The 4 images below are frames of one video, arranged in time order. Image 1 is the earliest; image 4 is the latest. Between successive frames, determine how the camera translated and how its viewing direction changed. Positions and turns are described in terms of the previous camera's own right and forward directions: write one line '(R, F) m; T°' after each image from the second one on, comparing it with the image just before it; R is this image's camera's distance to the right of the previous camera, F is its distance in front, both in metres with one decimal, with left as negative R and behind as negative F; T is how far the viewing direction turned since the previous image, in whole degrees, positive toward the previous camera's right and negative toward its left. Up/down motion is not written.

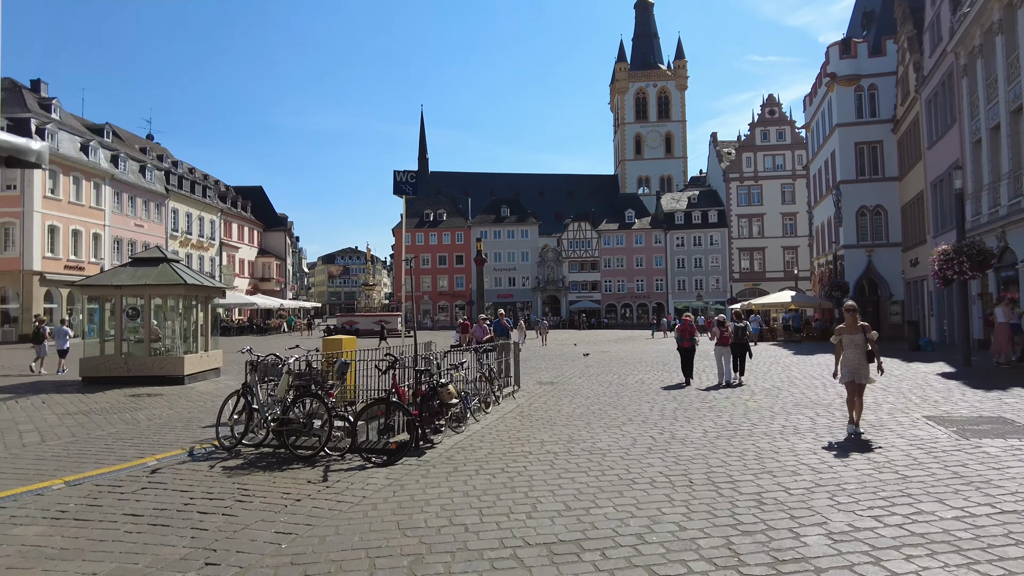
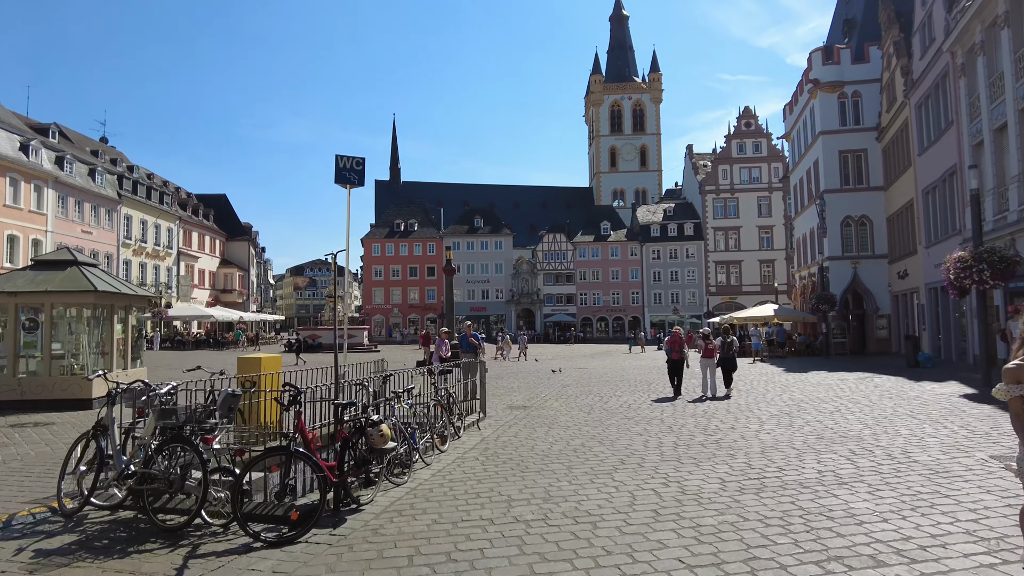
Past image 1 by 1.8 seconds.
(+0.1, +1.9) m; +2°
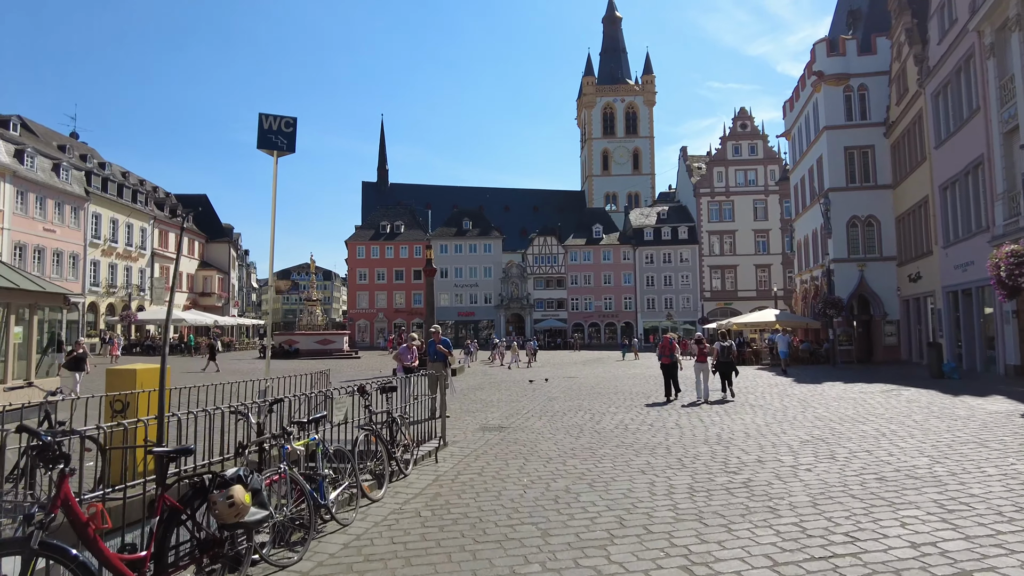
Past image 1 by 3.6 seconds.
(+0.3, +2.2) m; +1°
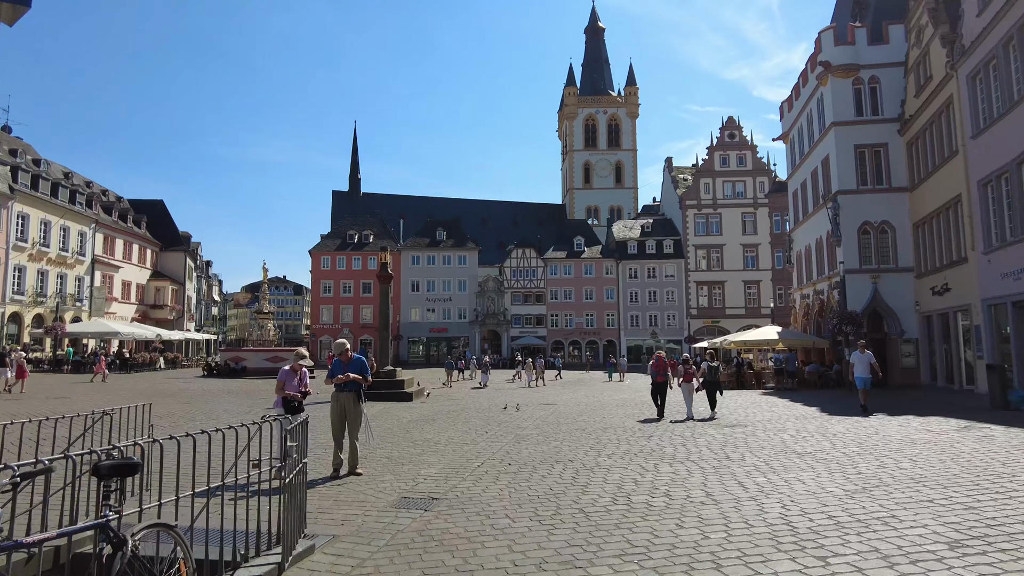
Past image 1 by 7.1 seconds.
(+0.4, +4.0) m; +2°
